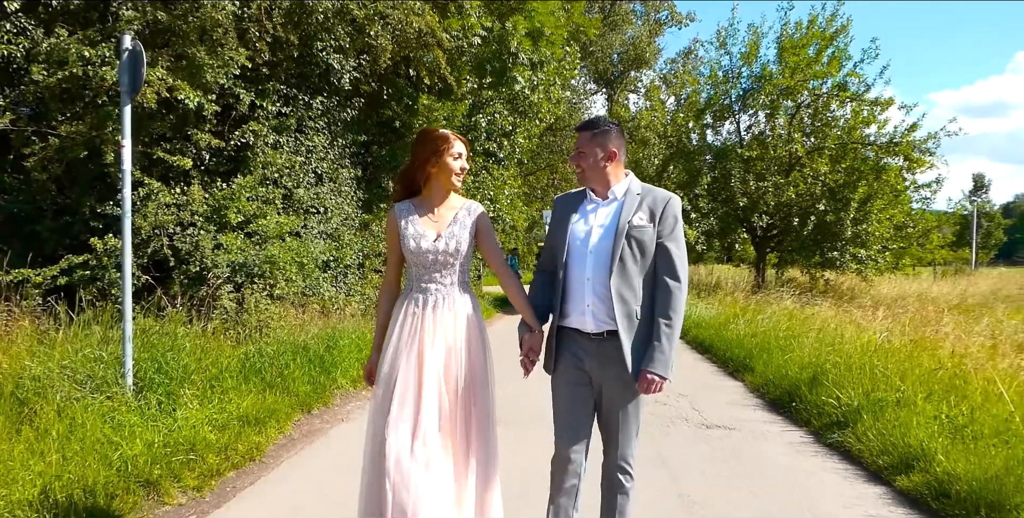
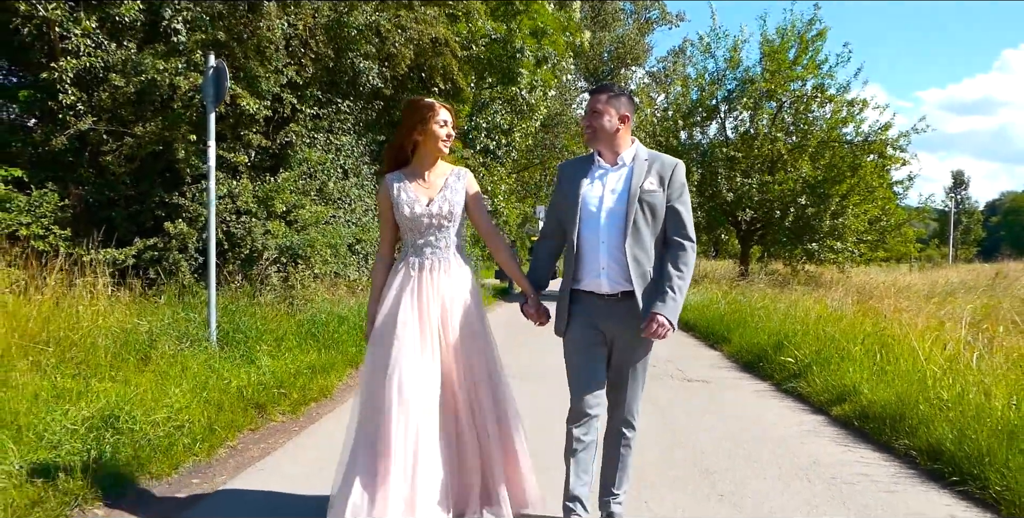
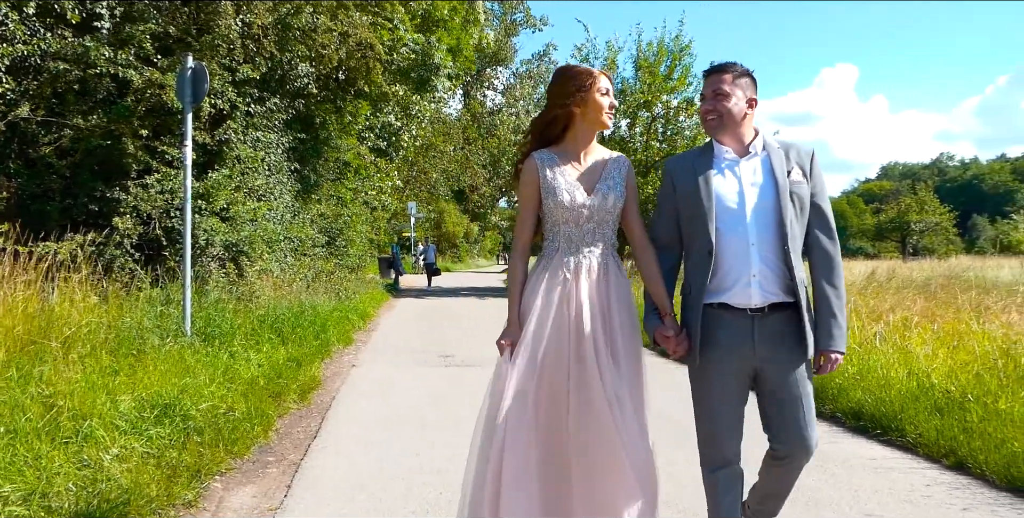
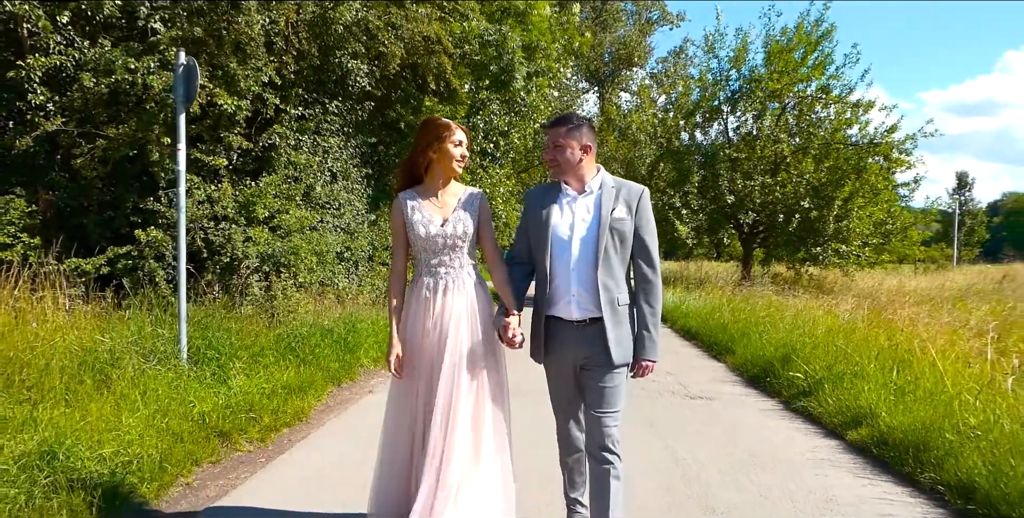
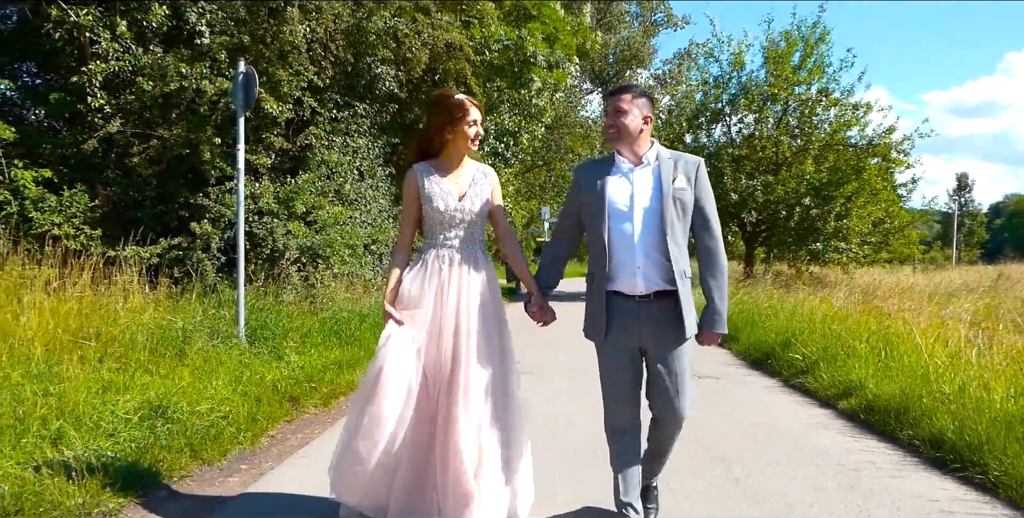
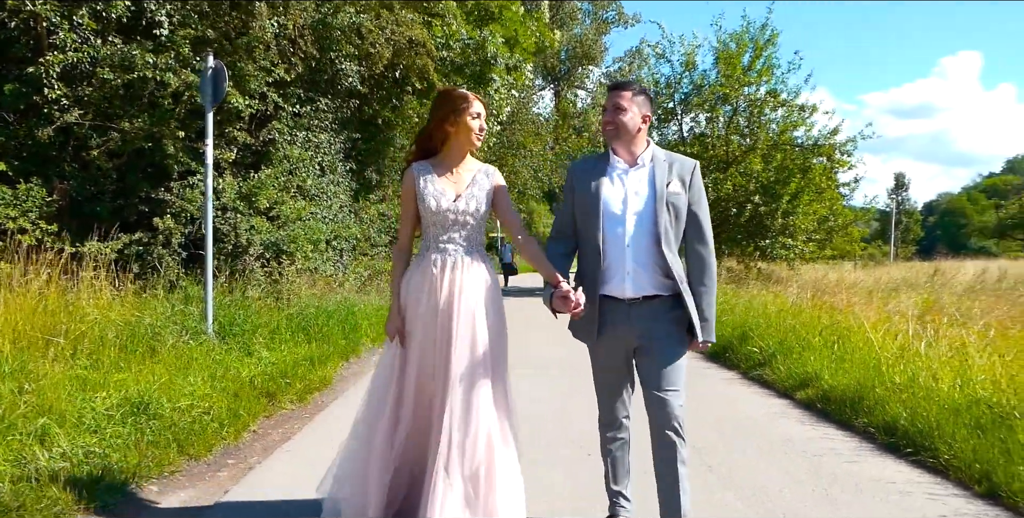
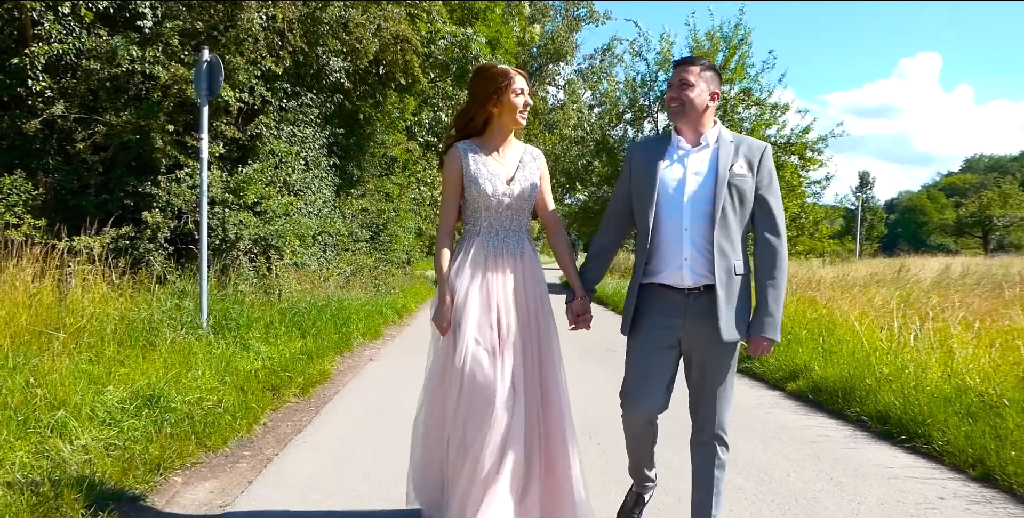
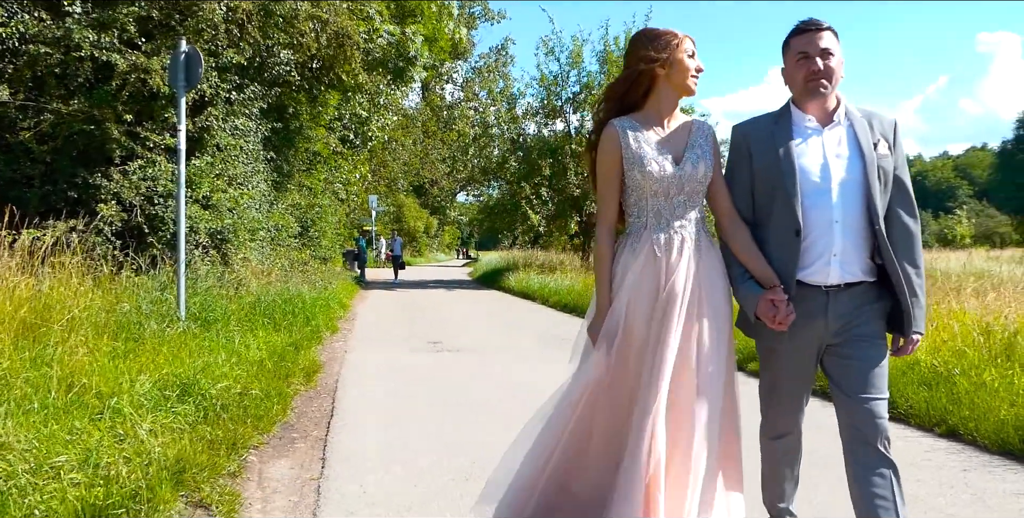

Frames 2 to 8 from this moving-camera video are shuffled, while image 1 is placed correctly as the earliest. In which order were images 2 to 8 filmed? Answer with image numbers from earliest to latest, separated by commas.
4, 2, 5, 6, 7, 3, 8
